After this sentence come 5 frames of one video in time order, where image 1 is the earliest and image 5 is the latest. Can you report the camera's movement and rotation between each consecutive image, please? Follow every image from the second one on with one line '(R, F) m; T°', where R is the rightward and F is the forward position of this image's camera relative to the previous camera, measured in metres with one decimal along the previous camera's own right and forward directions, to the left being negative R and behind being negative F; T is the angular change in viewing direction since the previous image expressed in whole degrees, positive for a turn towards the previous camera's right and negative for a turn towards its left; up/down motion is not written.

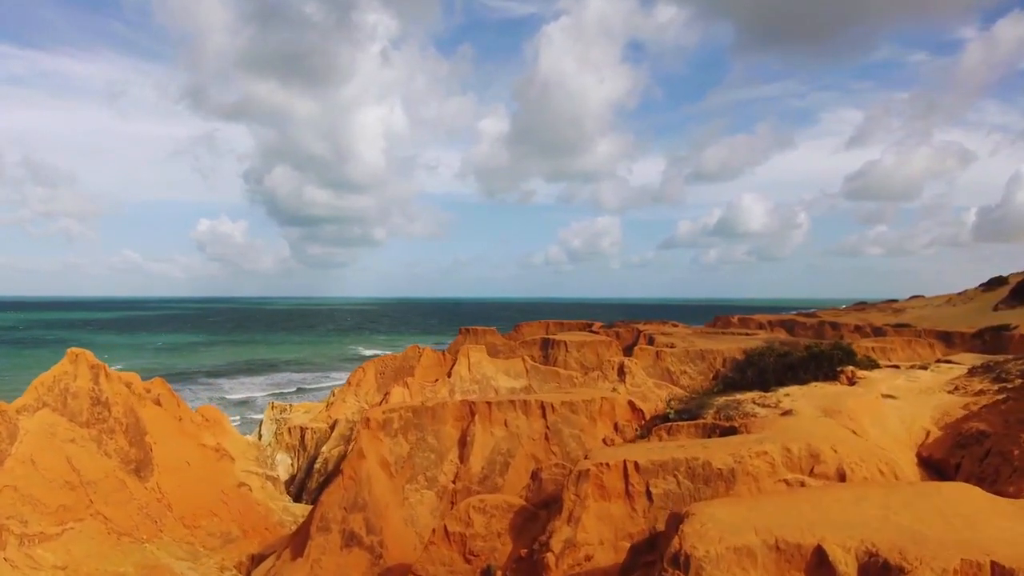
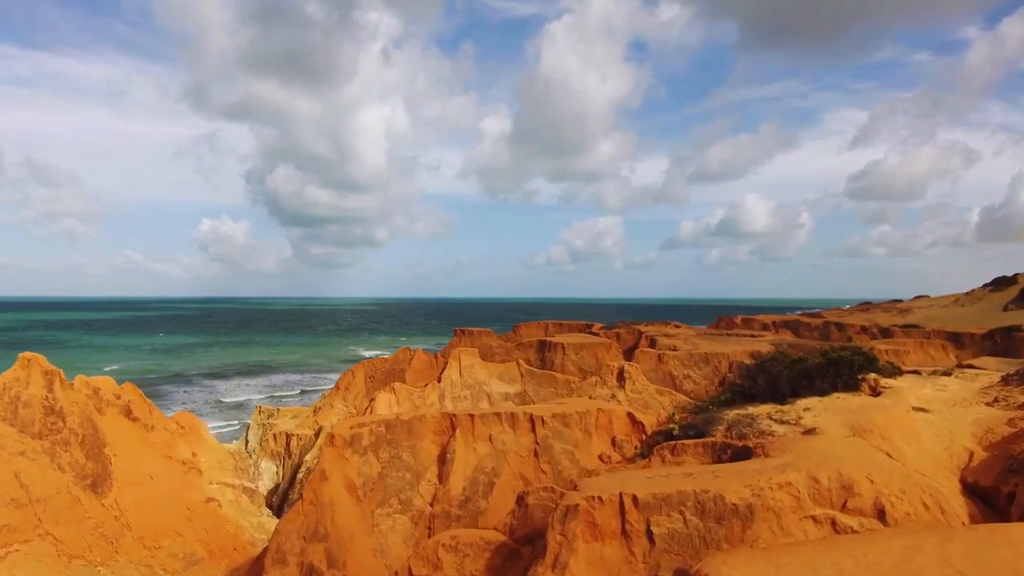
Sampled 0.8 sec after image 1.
(+0.3, +1.2) m; 0°
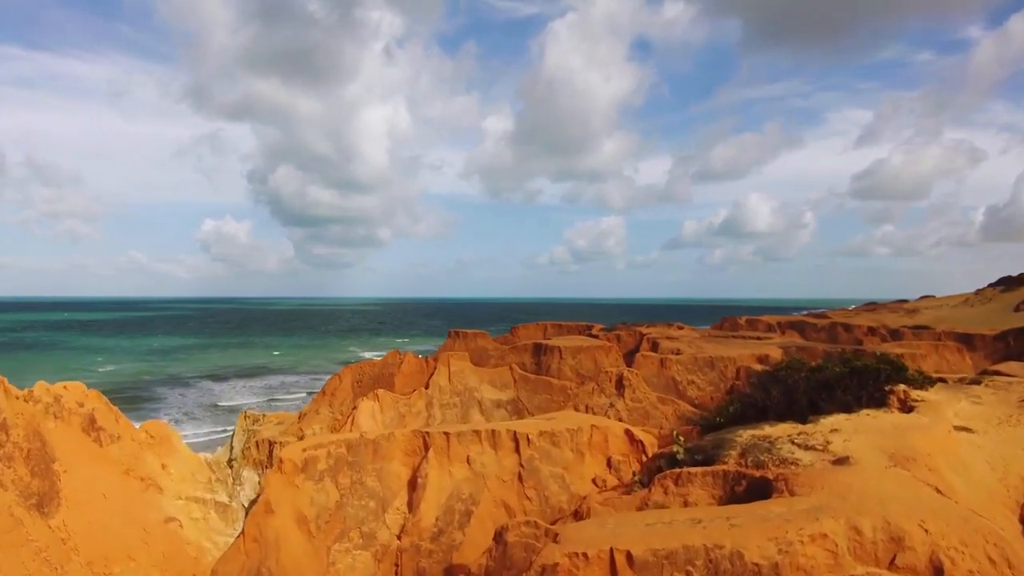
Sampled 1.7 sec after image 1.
(+0.3, +1.3) m; 0°
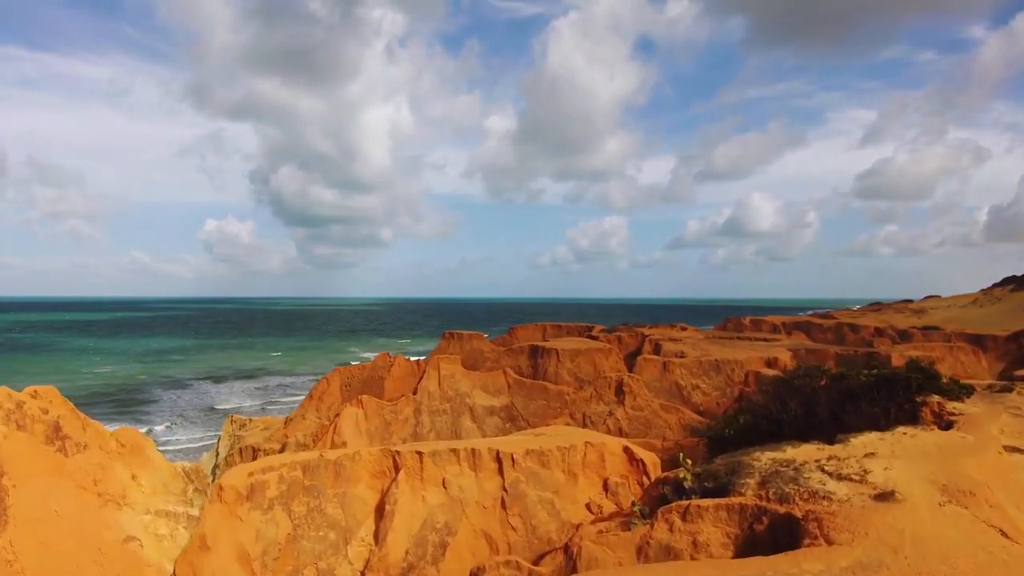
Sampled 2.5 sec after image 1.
(+0.3, +1.2) m; 0°
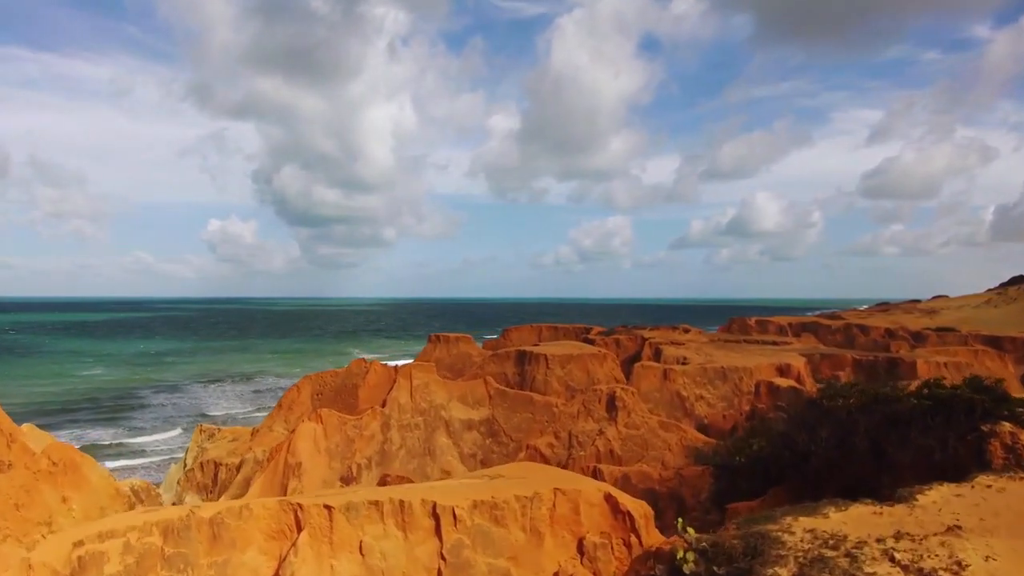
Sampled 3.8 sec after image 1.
(+0.6, +2.1) m; 0°
